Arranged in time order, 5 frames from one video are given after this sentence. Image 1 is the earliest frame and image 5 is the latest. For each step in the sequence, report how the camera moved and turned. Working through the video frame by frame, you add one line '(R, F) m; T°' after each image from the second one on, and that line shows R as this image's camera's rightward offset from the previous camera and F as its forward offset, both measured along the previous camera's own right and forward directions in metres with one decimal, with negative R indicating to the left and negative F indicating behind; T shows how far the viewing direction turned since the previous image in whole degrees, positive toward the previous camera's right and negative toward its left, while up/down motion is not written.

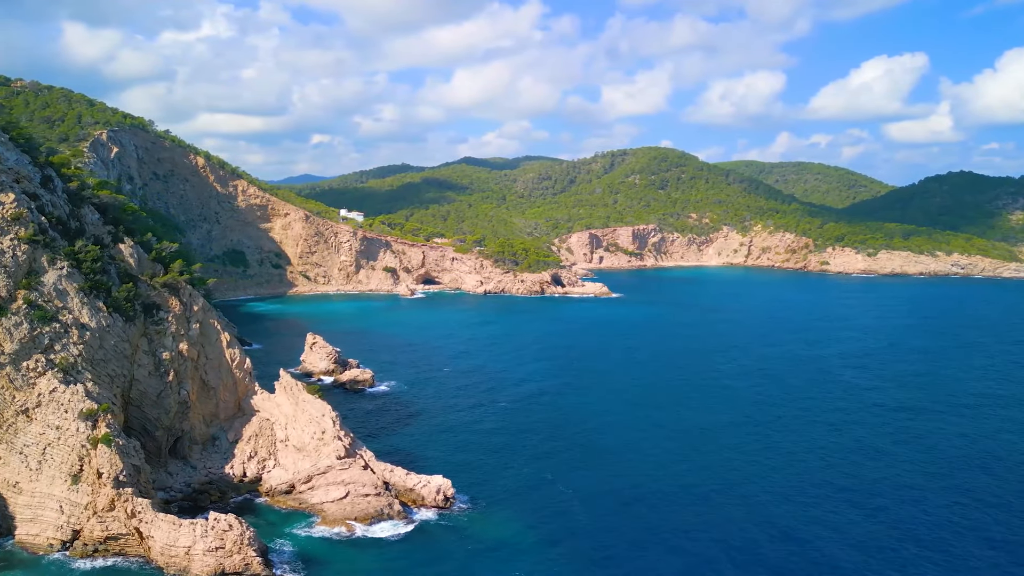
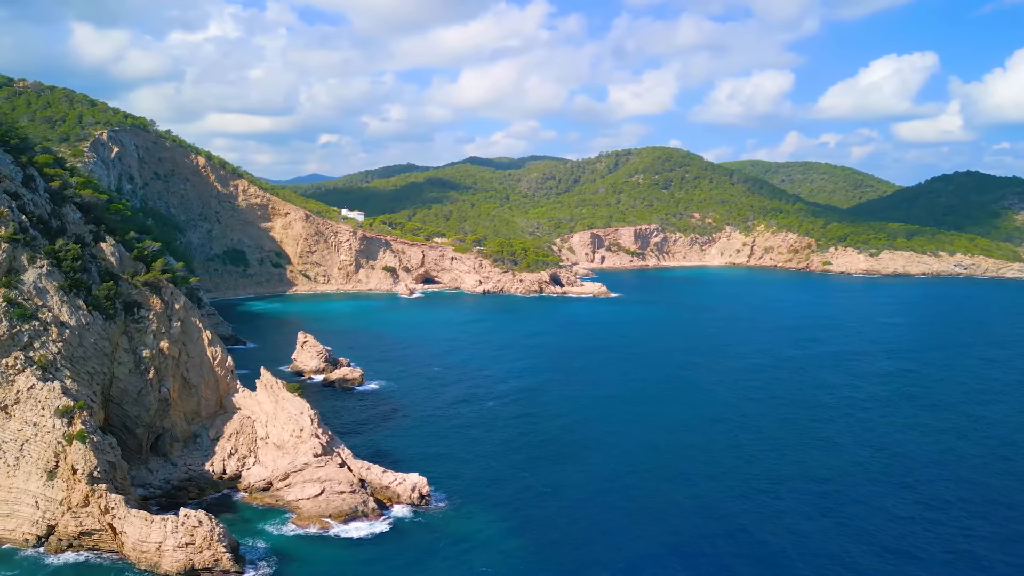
(+1.6, -0.1) m; -1°
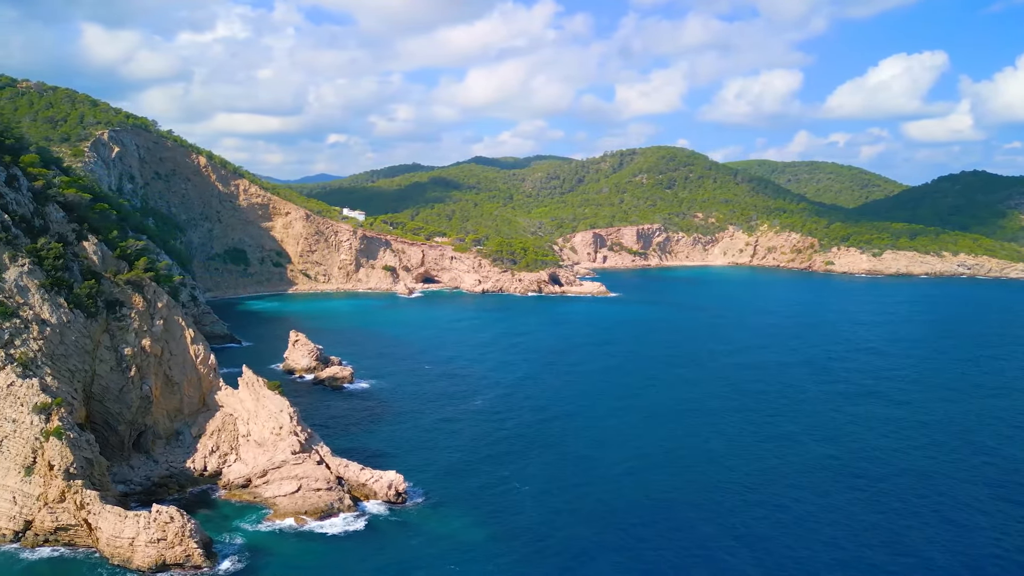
(+1.6, -0.1) m; -1°
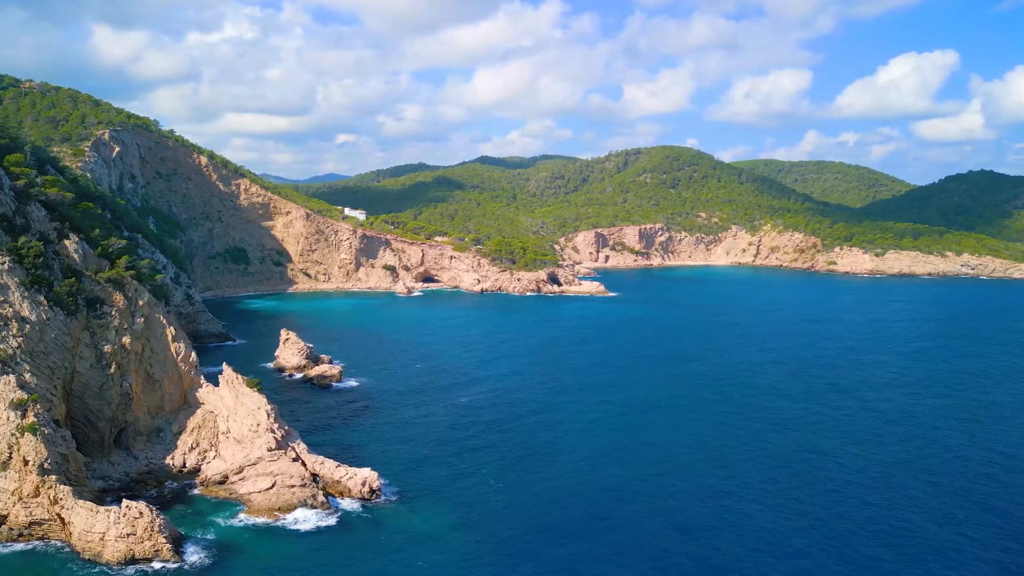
(+1.7, -0.1) m; -1°
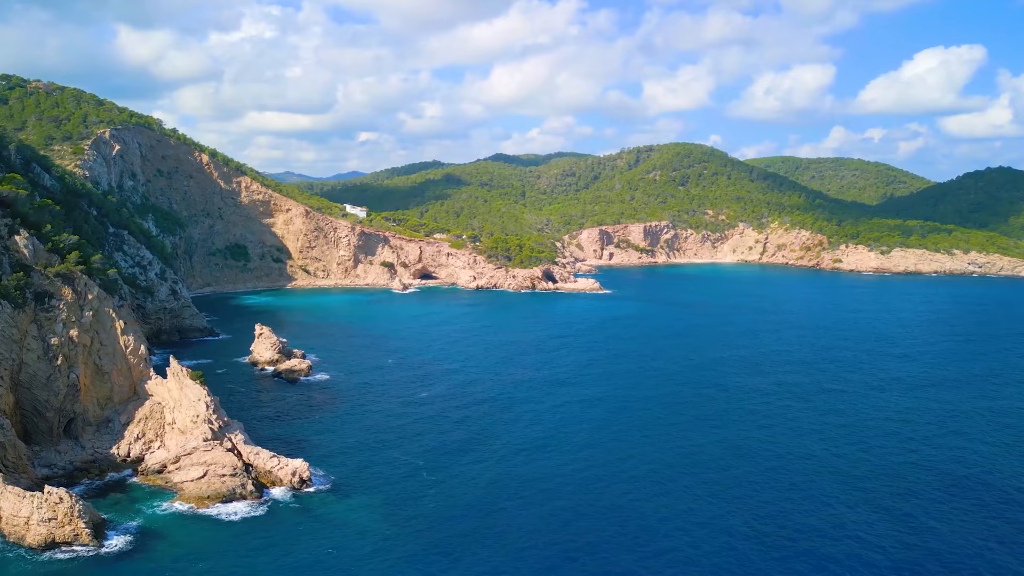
(+4.8, -0.4) m; -2°
